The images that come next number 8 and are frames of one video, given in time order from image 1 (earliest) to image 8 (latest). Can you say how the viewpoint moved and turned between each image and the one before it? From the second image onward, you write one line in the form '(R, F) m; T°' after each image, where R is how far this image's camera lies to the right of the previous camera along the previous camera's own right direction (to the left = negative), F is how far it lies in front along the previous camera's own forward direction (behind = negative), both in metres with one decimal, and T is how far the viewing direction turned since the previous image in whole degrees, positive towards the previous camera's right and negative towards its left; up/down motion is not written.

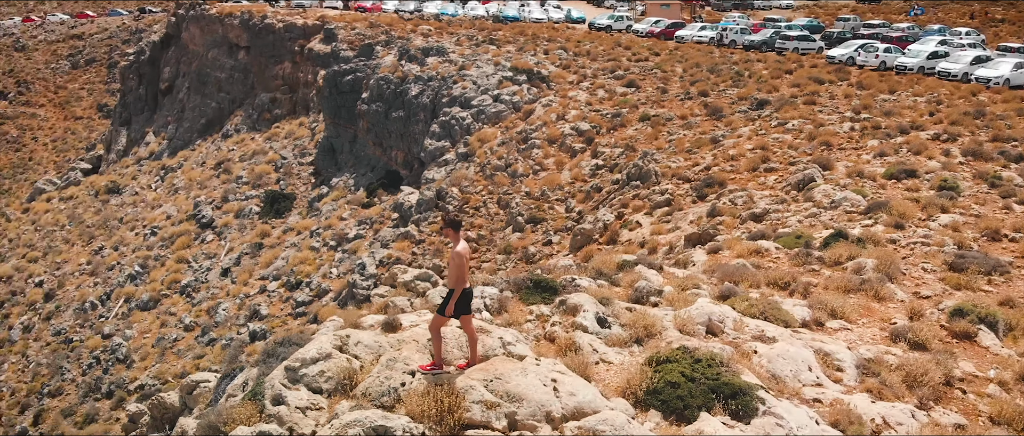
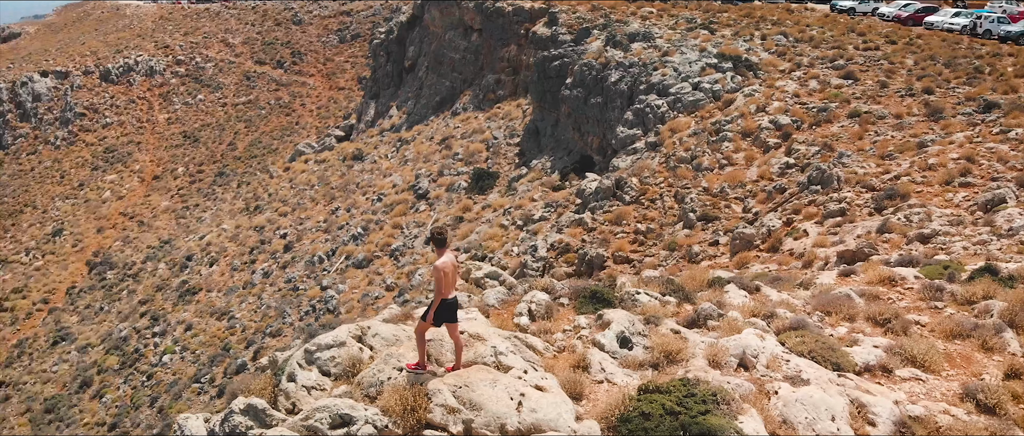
(+1.1, +0.1) m; -17°
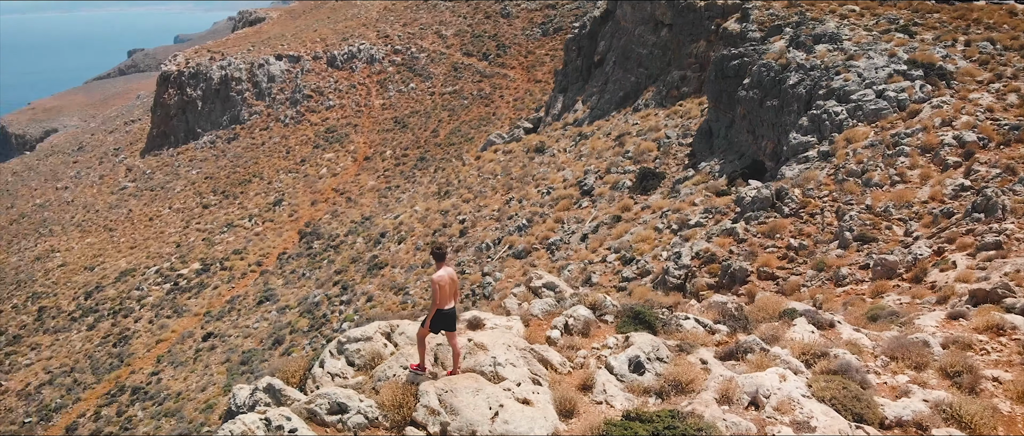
(+0.9, -0.1) m; -14°
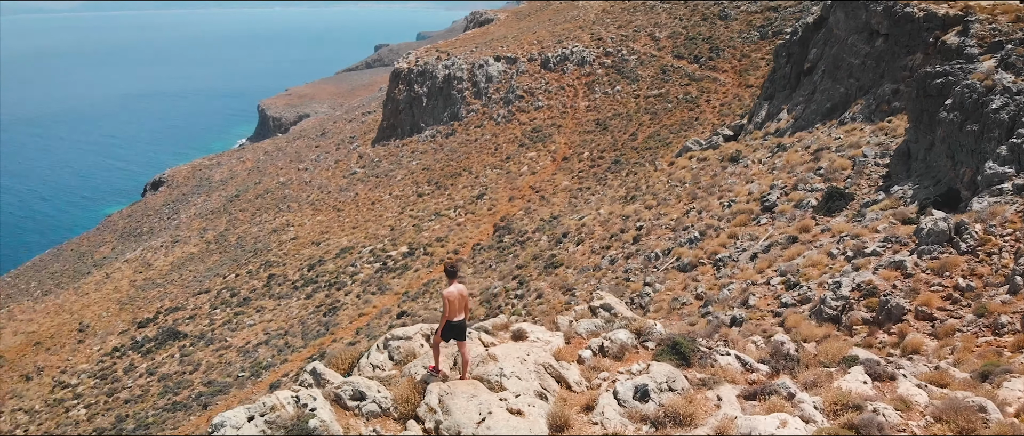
(+1.0, -0.2) m; -15°
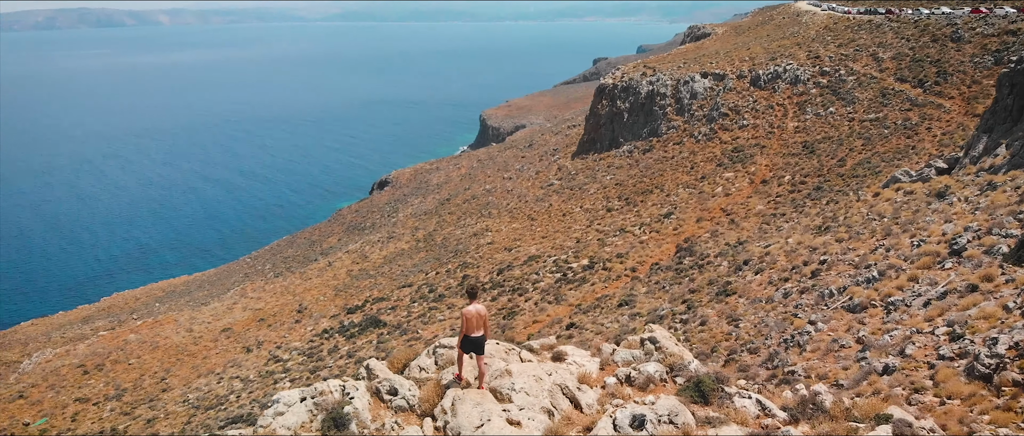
(+1.1, -0.4) m; -14°
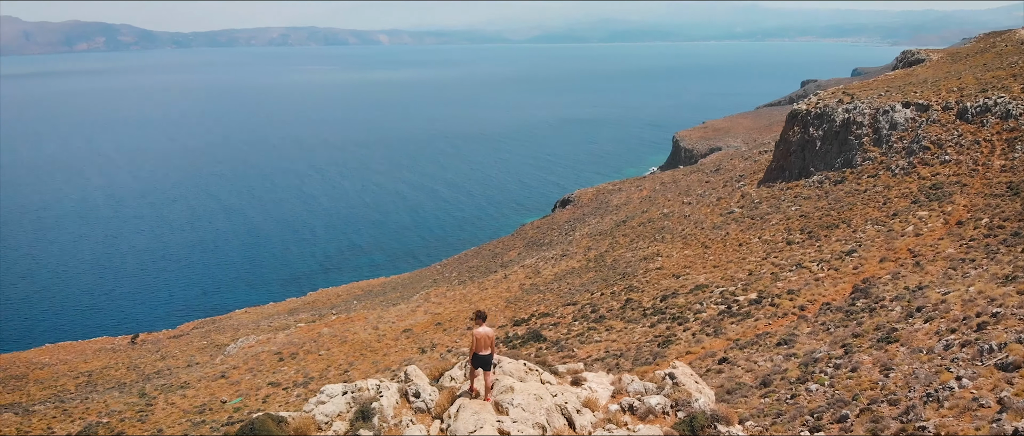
(+1.2, -0.7) m; -12°
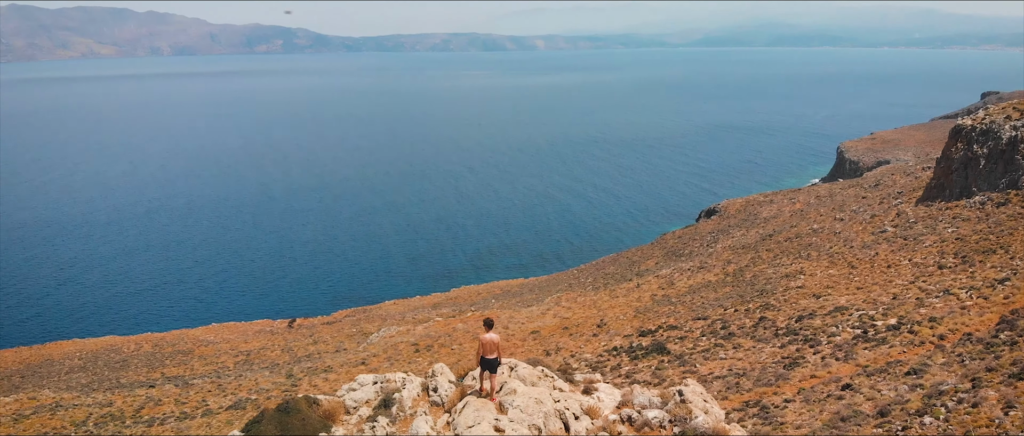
(+1.0, -0.6) m; -9°
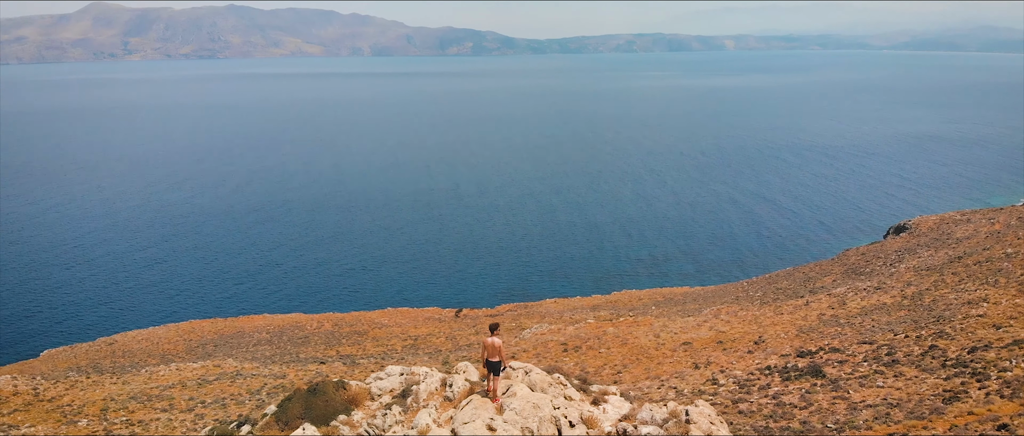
(+1.2, -0.4) m; -11°
